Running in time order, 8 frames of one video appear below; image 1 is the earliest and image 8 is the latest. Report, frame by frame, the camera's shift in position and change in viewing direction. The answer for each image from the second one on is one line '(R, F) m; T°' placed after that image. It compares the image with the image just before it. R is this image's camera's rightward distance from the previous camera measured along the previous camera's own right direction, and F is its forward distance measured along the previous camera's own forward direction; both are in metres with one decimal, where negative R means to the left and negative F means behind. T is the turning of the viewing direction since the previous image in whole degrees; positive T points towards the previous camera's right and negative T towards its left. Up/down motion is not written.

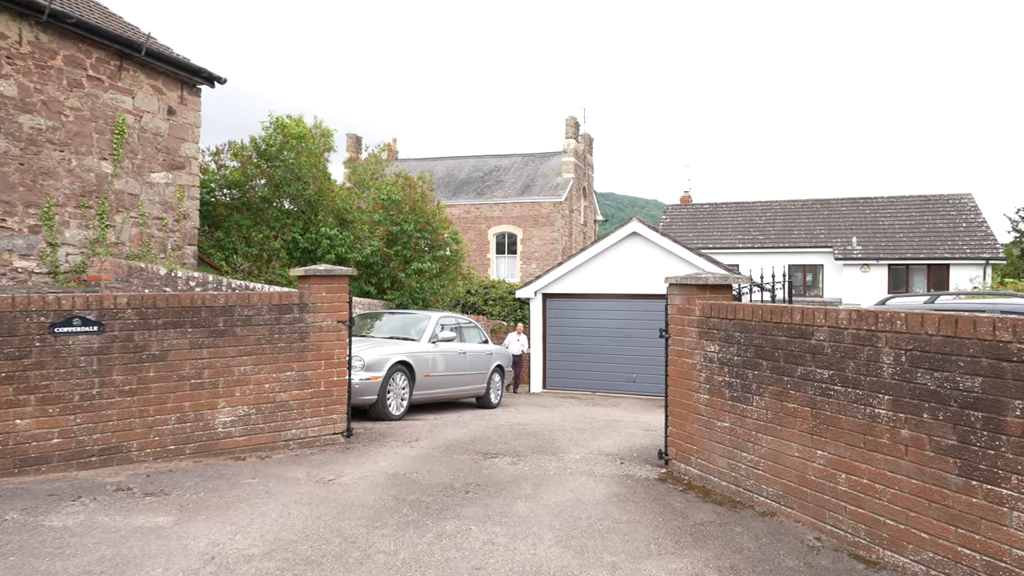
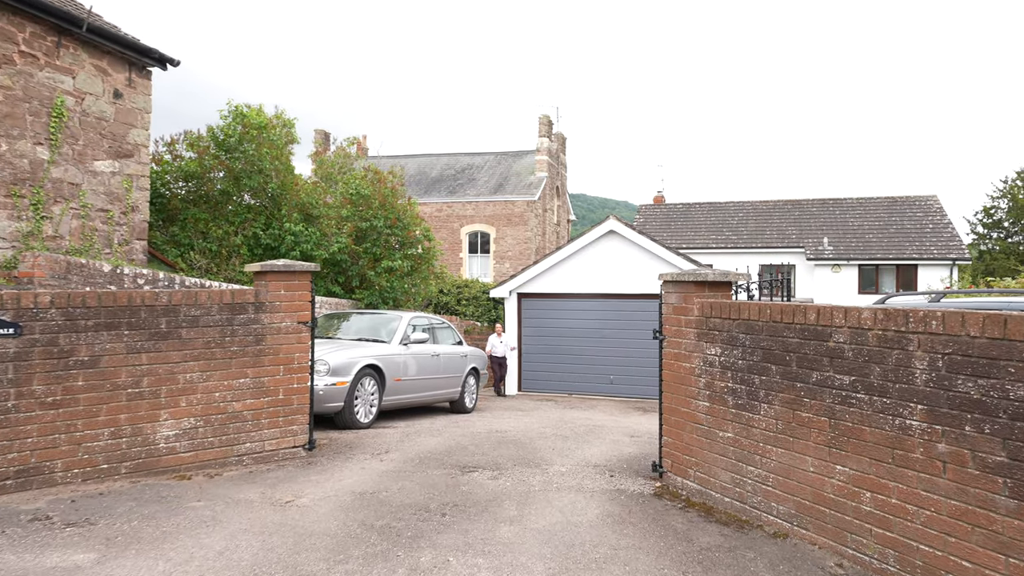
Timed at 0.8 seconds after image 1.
(-0.1, +0.6) m; +3°
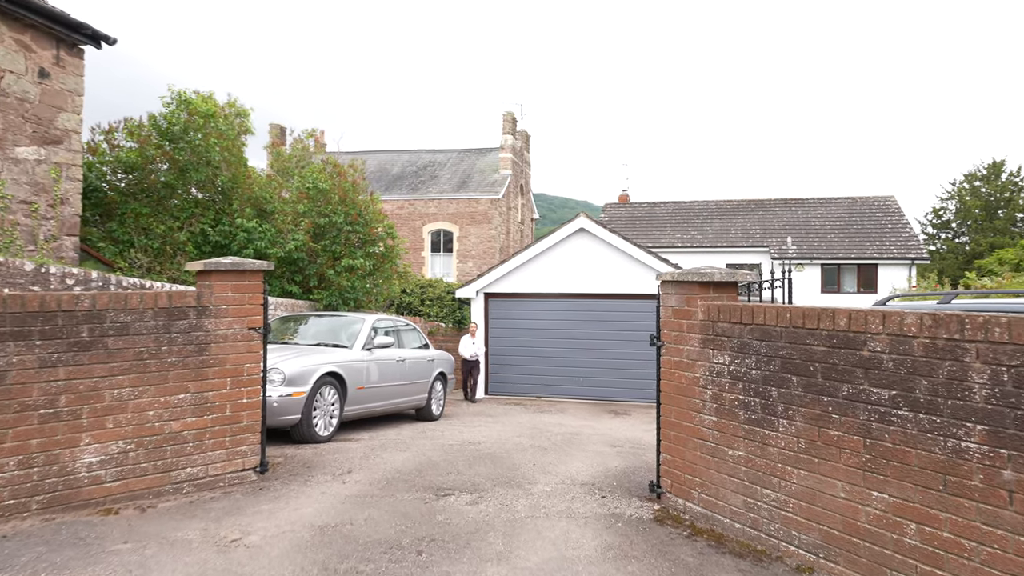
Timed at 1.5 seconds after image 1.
(-0.2, +0.6) m; +3°
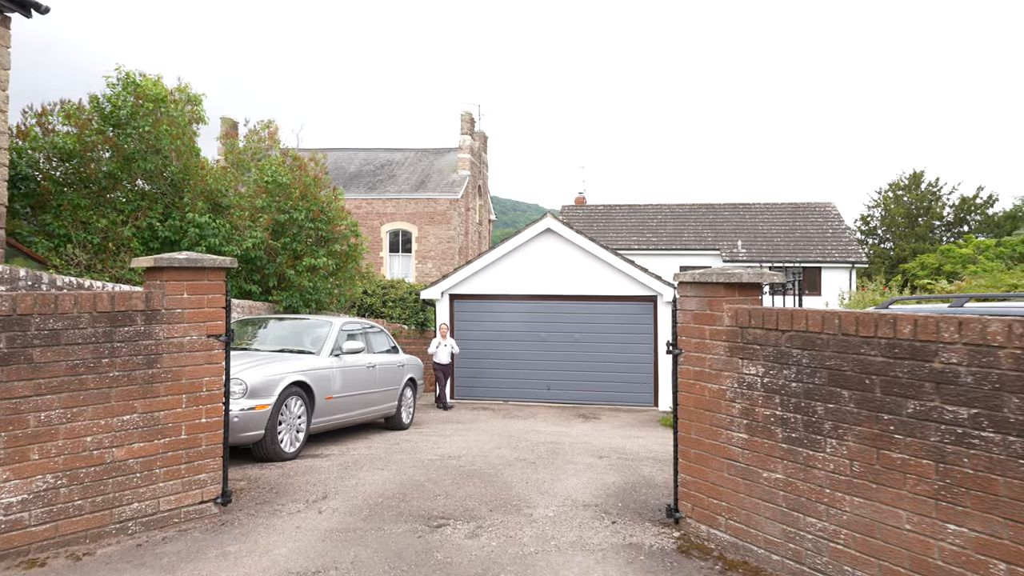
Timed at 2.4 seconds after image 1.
(-0.3, +0.6) m; +4°
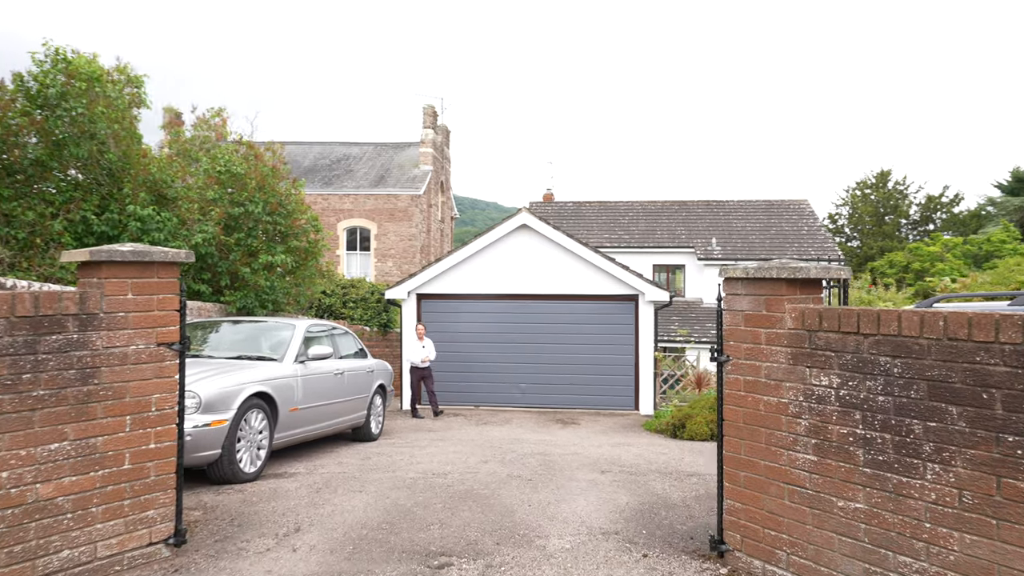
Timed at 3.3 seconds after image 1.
(-0.4, +0.7) m; +4°
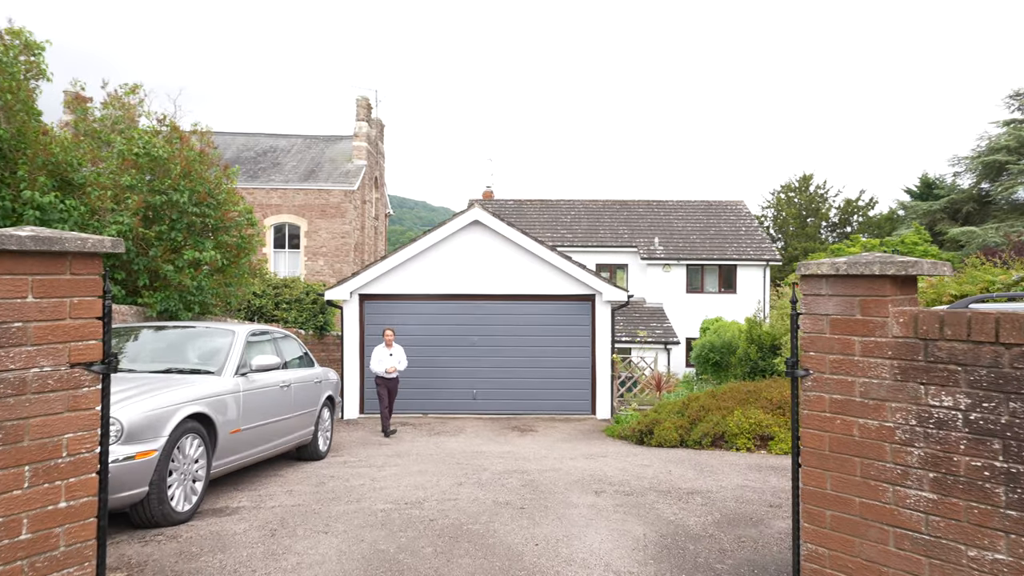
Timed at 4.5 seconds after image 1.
(-0.5, +0.9) m; +6°
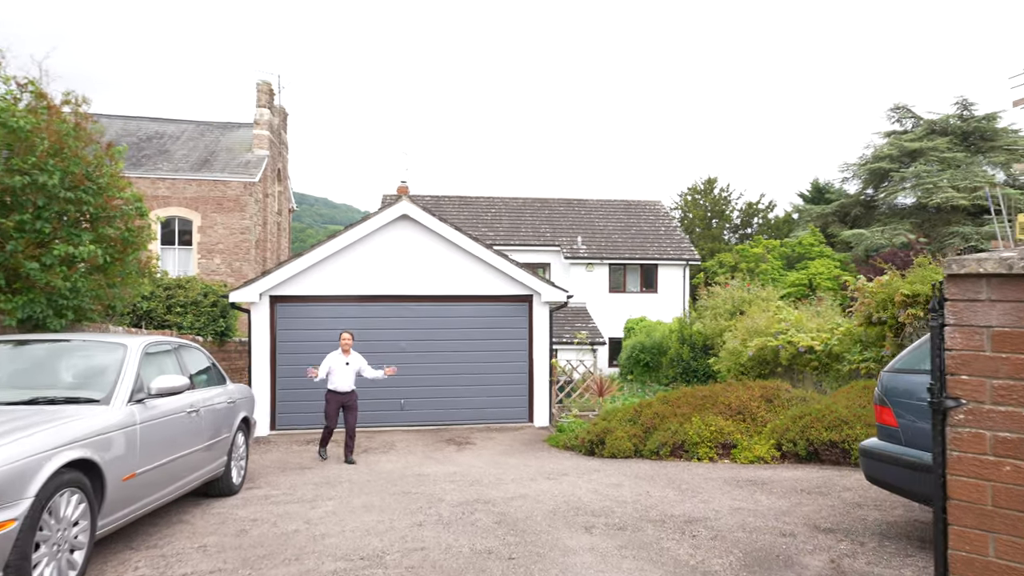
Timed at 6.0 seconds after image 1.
(-0.5, +1.1) m; +8°
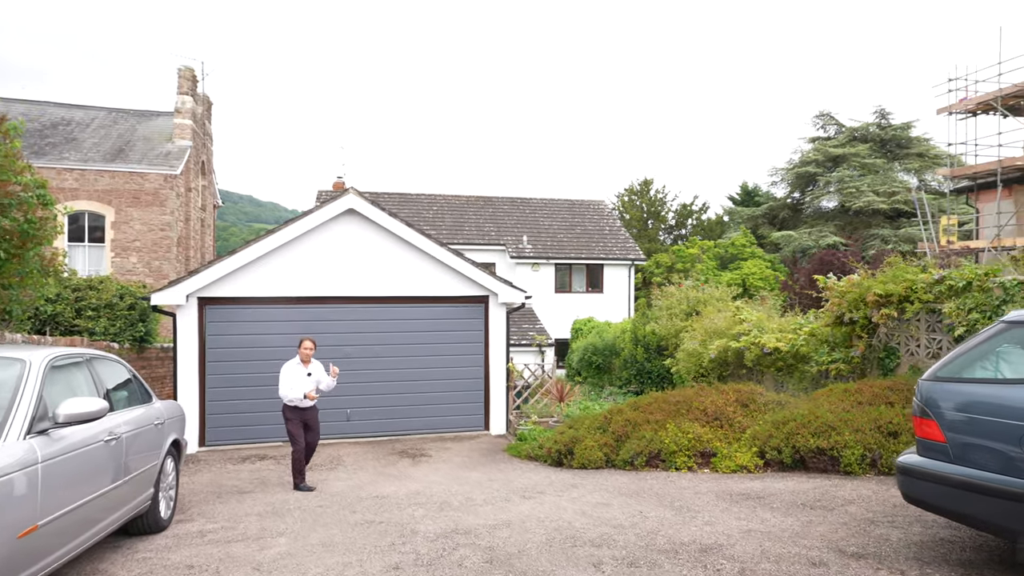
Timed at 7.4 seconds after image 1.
(-0.5, +0.8) m; +6°
